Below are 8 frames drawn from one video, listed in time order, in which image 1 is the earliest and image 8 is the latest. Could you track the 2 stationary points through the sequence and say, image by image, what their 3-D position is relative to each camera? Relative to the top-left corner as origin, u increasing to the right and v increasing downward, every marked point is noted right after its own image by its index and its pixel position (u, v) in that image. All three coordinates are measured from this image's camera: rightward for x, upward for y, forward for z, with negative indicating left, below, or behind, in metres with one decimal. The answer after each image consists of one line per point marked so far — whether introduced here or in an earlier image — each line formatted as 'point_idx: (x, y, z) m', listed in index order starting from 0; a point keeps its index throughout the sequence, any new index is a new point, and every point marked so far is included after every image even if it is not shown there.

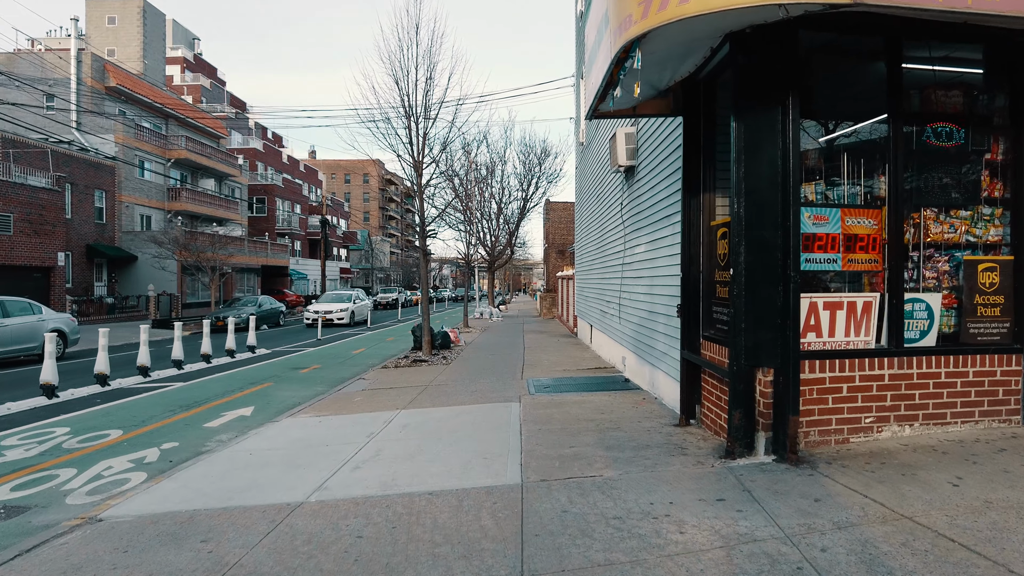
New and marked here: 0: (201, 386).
0: (-5.4, -1.7, +11.3) m
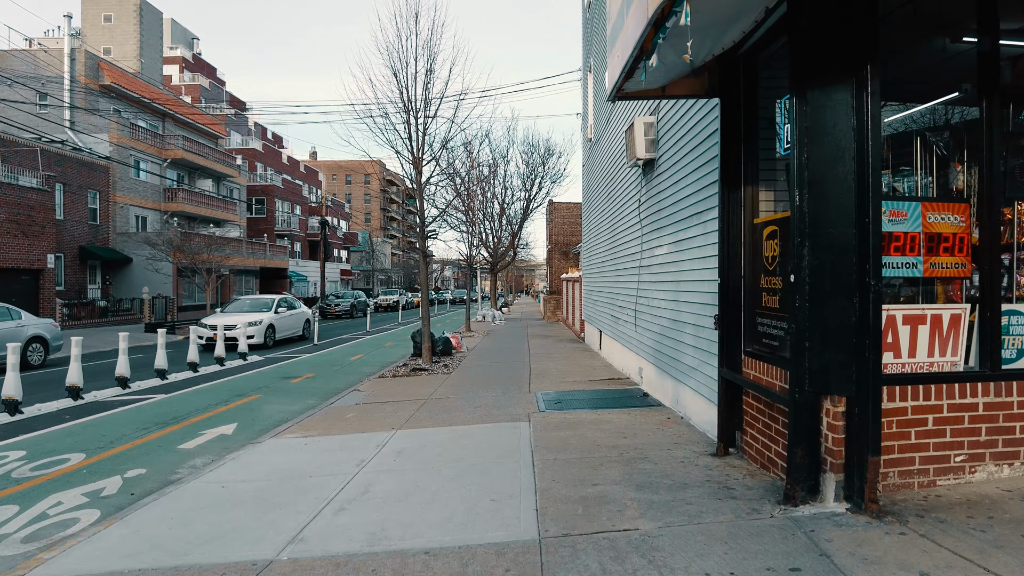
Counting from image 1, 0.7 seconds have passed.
0: (-5.3, -1.8, +10.5) m
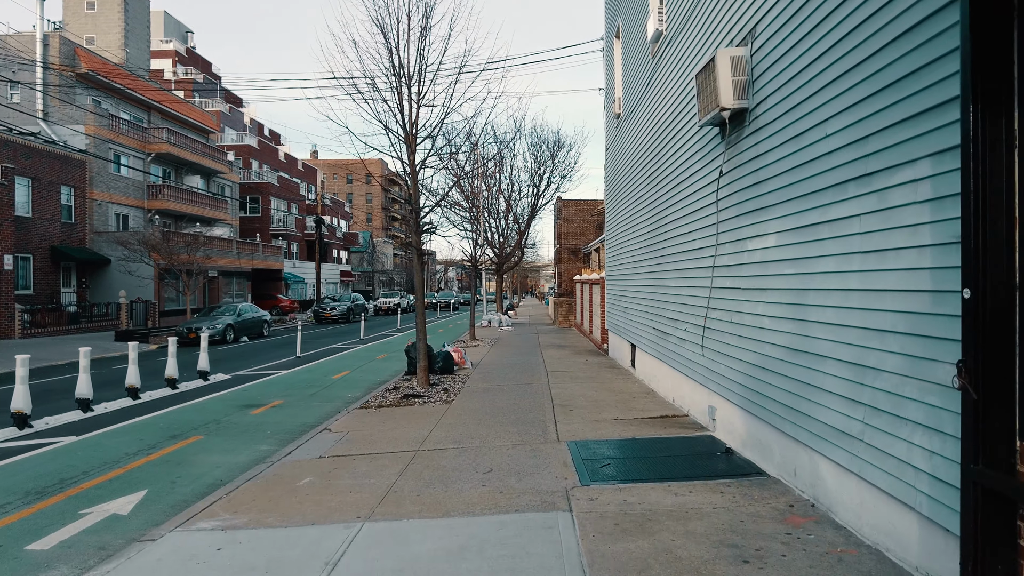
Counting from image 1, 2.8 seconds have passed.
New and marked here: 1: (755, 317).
0: (-5.0, -1.9, +8.0) m
1: (+2.1, -0.2, +5.6) m
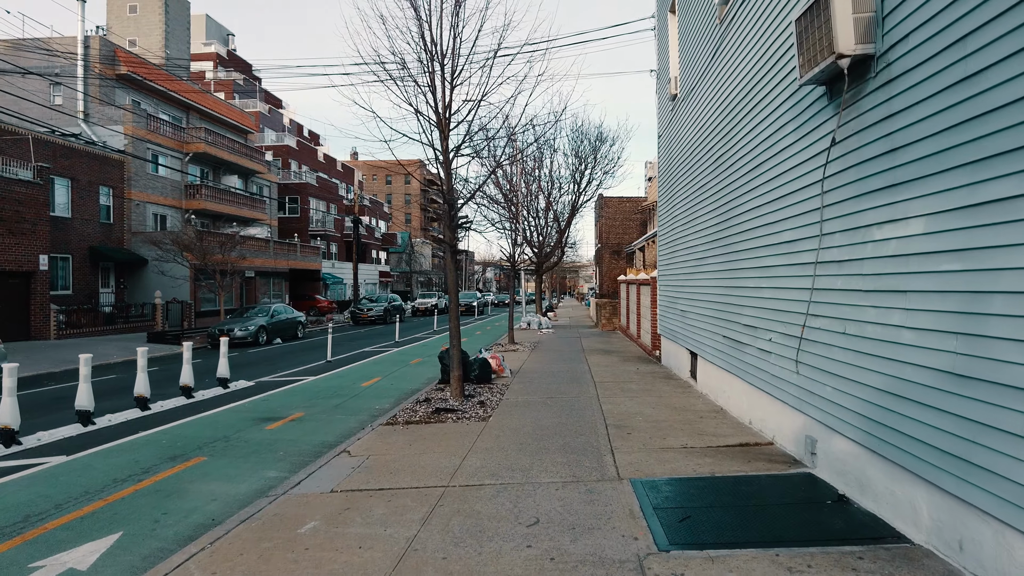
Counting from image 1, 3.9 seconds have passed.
0: (-4.5, -1.9, +7.0) m
1: (+2.4, -0.3, +4.2) m
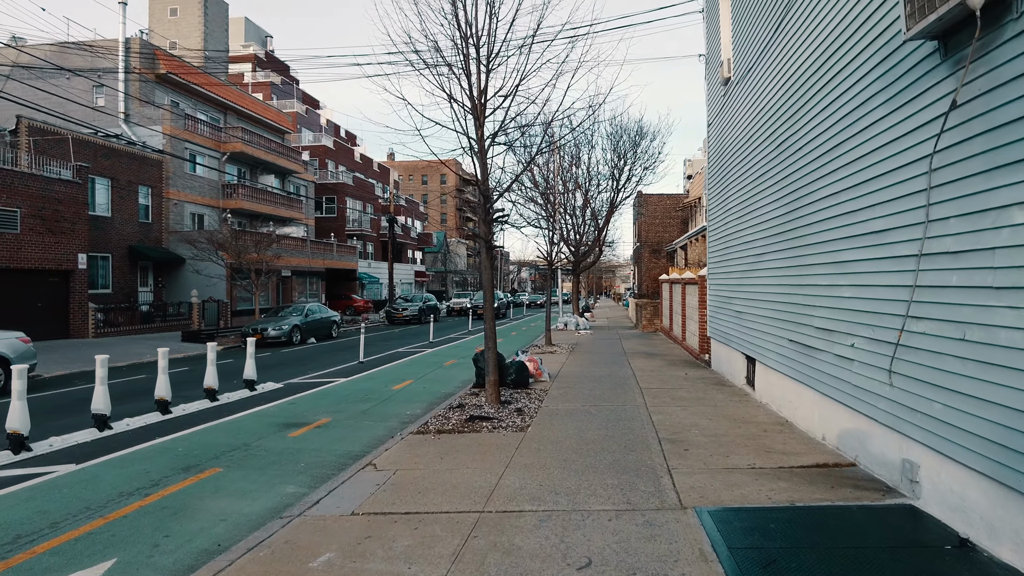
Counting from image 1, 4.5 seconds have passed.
0: (-4.1, -1.8, +6.5) m
1: (+2.7, -0.2, +3.4) m
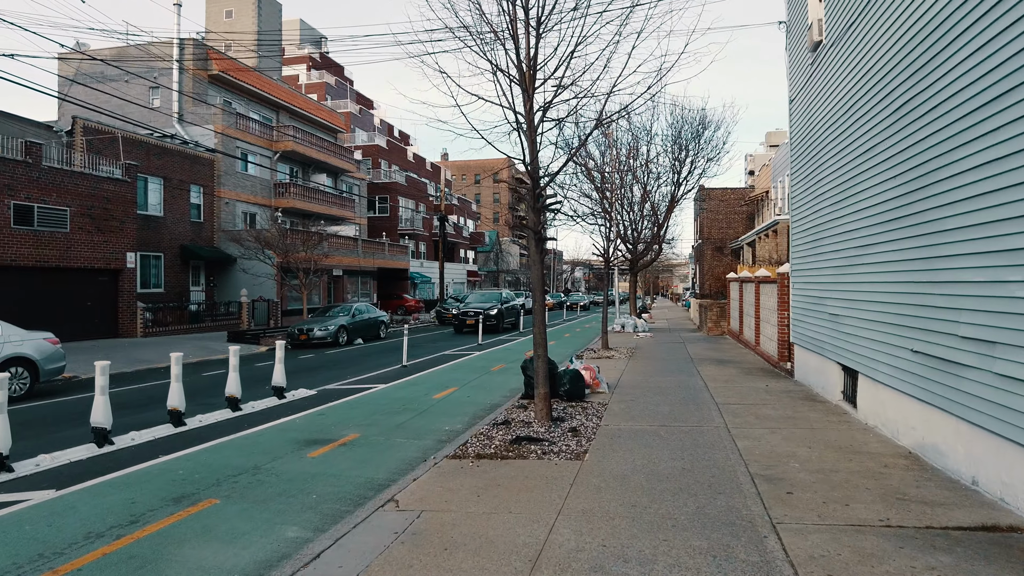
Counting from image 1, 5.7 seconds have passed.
0: (-3.7, -1.8, +5.5) m
1: (+2.8, -0.2, +1.8) m
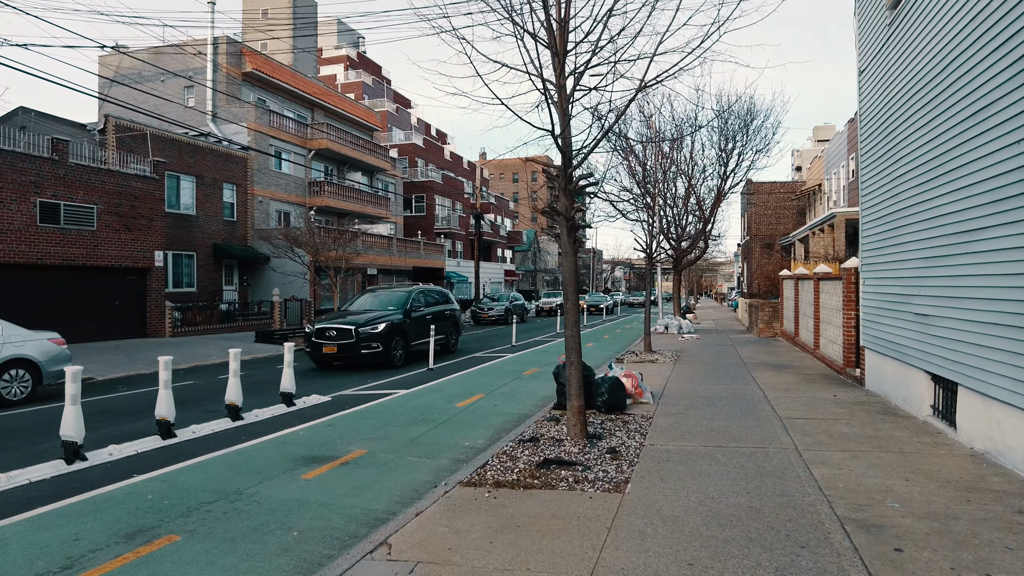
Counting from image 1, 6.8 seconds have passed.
0: (-3.5, -1.8, +4.6) m
1: (+2.7, -0.2, +0.6) m
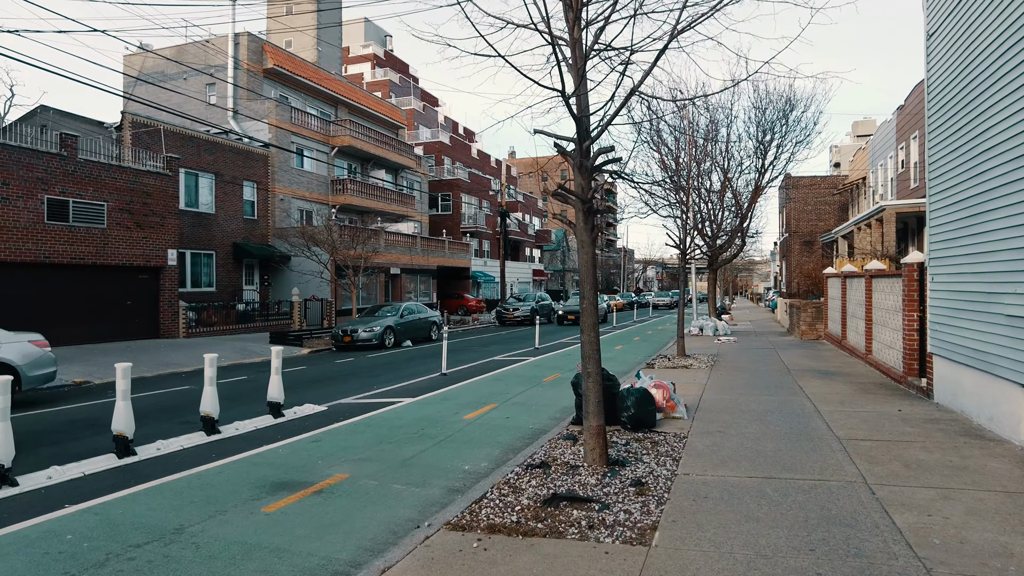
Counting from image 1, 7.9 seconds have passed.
0: (-3.6, -1.7, +3.7) m
1: (+2.5, -0.1, -0.7) m
